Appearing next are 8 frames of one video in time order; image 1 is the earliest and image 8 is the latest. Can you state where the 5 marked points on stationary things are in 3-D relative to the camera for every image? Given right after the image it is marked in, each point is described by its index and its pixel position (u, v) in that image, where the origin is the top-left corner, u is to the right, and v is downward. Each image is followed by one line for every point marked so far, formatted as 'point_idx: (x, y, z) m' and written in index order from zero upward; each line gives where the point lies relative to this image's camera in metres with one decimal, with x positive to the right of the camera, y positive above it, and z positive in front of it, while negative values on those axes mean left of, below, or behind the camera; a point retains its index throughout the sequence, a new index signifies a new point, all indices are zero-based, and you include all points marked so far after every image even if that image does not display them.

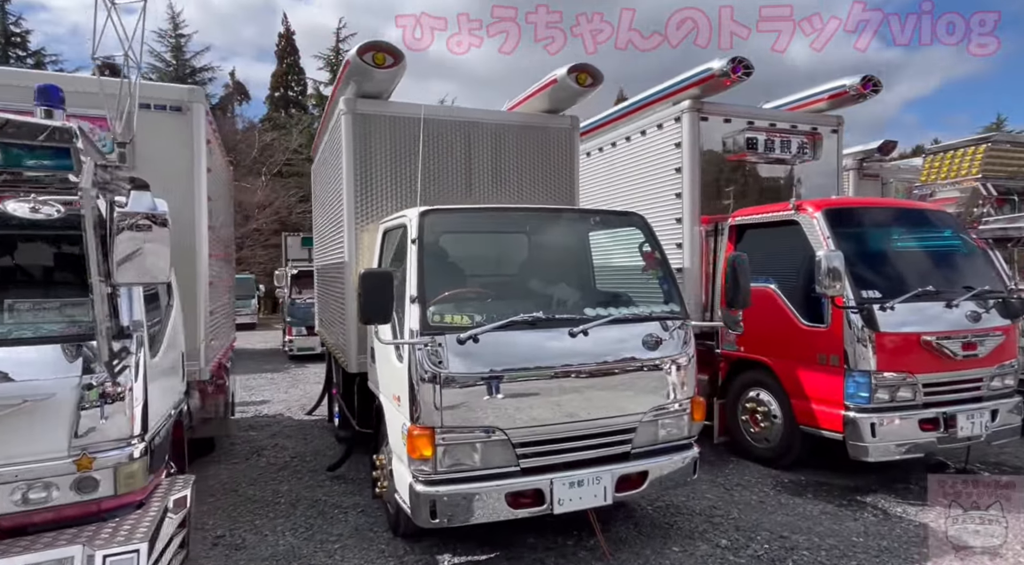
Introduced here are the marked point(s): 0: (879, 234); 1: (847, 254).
0: (+3.0, +0.4, +4.7) m
1: (+2.5, +0.2, +4.5) m
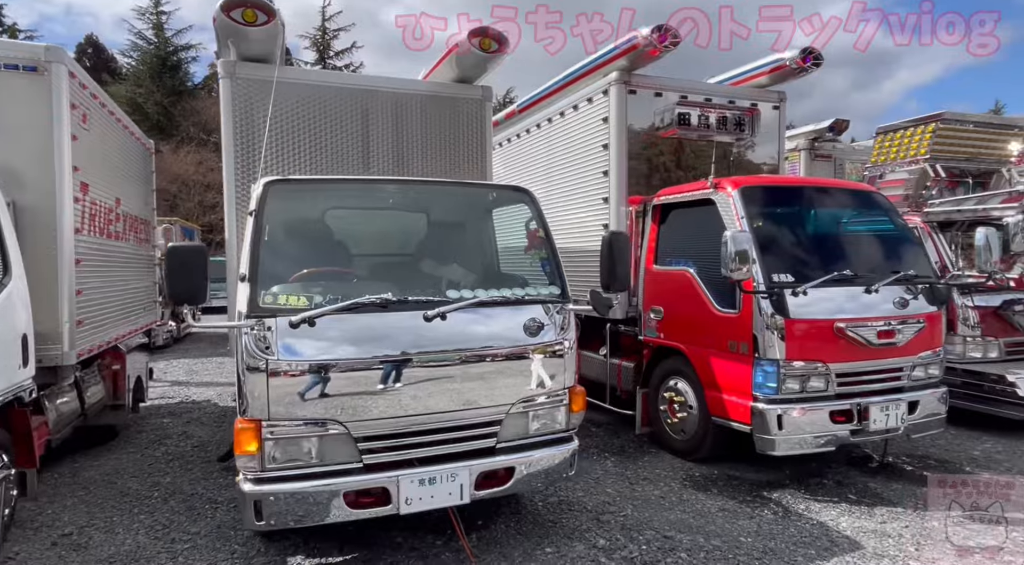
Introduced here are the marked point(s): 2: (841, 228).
0: (+2.3, +0.5, +4.5) m
1: (+1.8, +0.3, +4.2) m
2: (+2.5, +0.4, +4.5) m
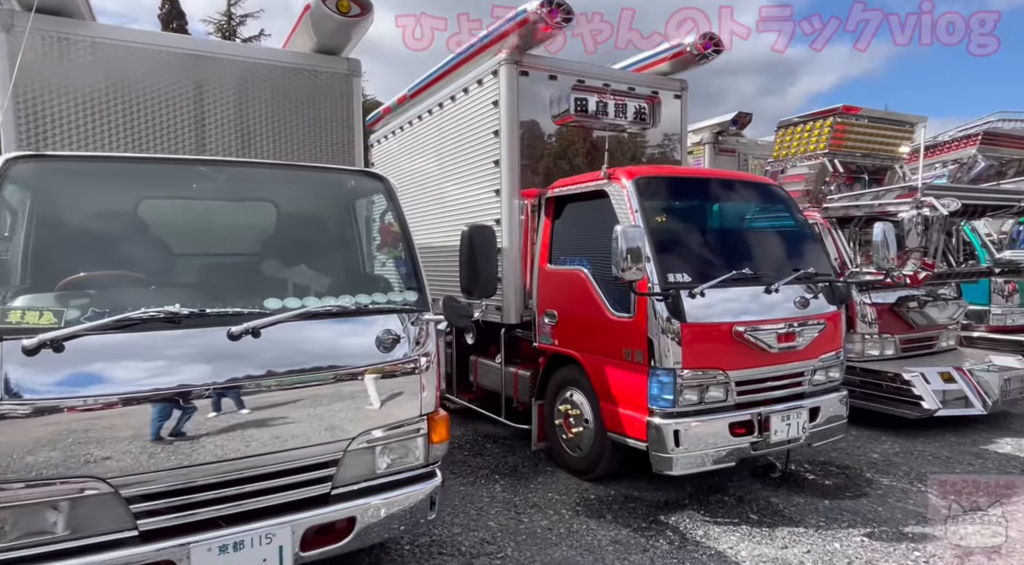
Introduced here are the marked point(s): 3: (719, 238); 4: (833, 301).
0: (+1.4, +0.5, +4.2) m
1: (+1.0, +0.3, +3.9) m
2: (+1.6, +0.4, +4.2) m
3: (+1.4, +0.3, +4.1) m
4: (+2.1, -0.1, +4.2) m
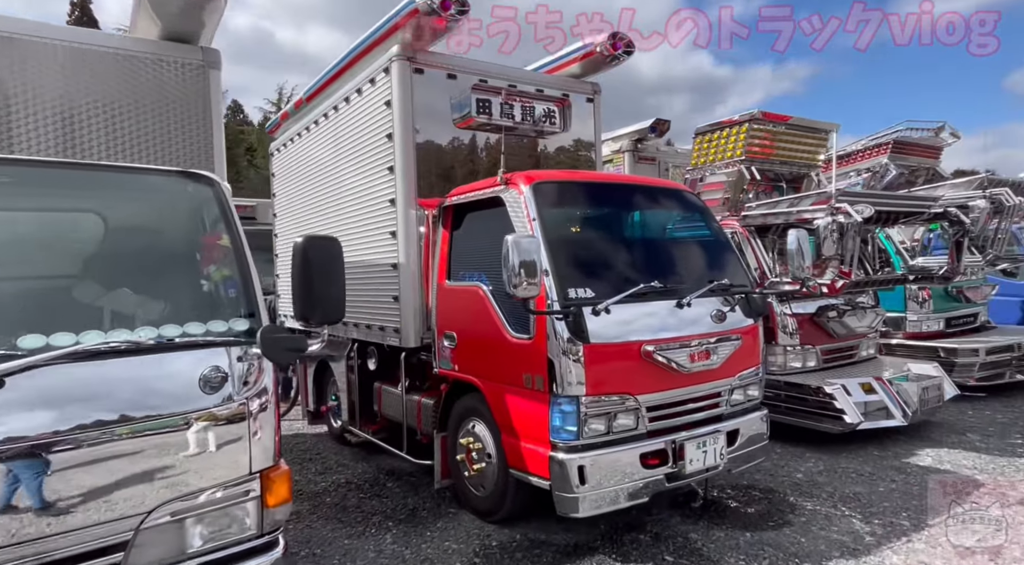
0: (+0.8, +0.4, +3.8) m
1: (+0.3, +0.2, +3.5) m
2: (+0.9, +0.3, +3.9) m
3: (+0.8, +0.2, +3.7) m
4: (+1.5, -0.2, +3.9) m
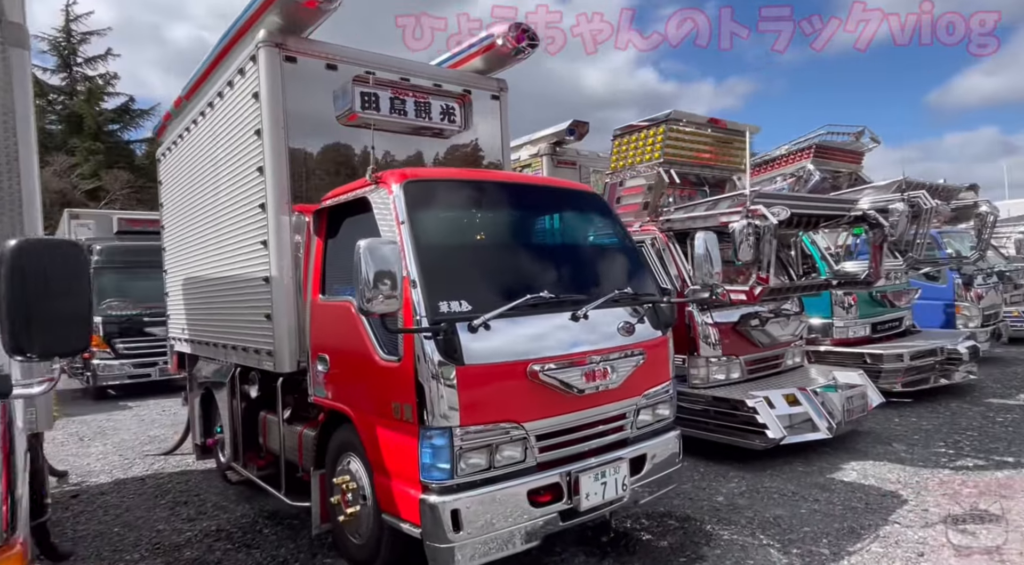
0: (+0.1, +0.3, +3.4) m
1: (-0.3, +0.2, +3.1) m
2: (+0.3, +0.2, +3.5) m
3: (+0.1, +0.1, +3.3) m
4: (+0.8, -0.2, +3.5) m
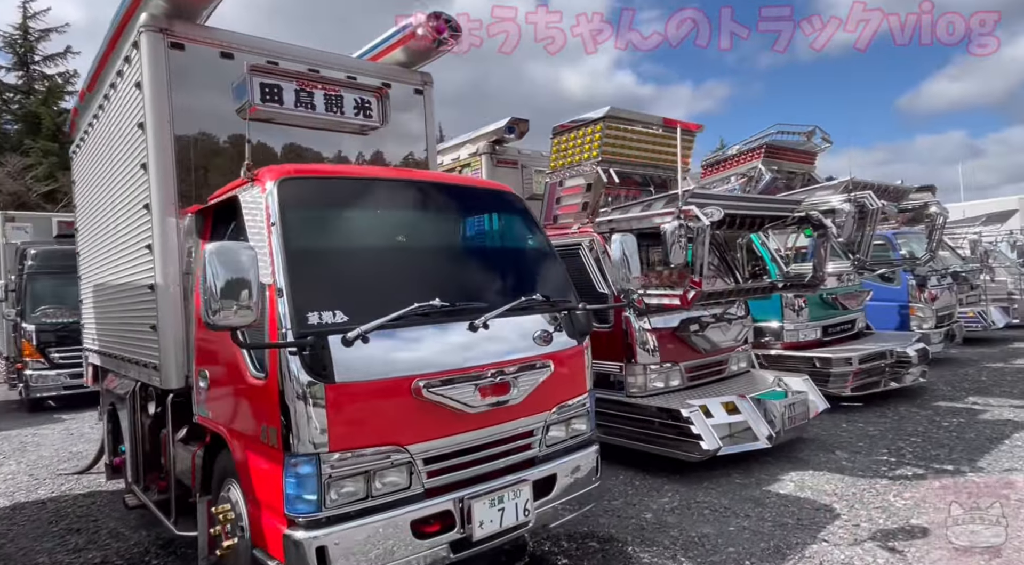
0: (-0.4, +0.3, +3.2) m
1: (-0.8, +0.1, +2.8) m
2: (-0.2, +0.2, +3.3) m
3: (-0.4, +0.1, +3.1) m
4: (+0.3, -0.3, +3.3) m
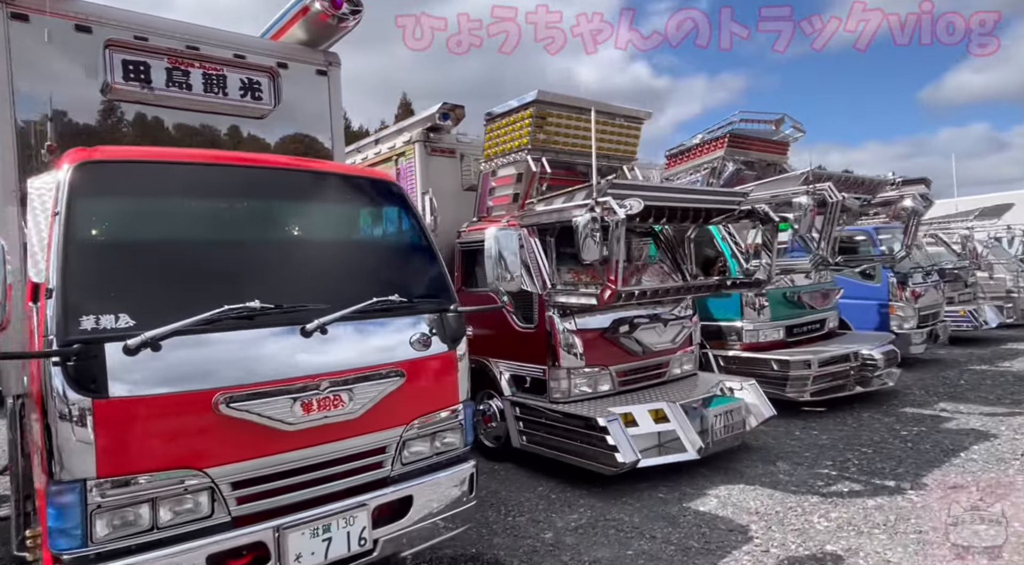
0: (-1.1, +0.3, +2.8) m
1: (-1.5, +0.1, +2.5) m
2: (-0.9, +0.2, +2.9) m
3: (-1.0, +0.1, +2.7) m
4: (-0.3, -0.3, +2.9) m
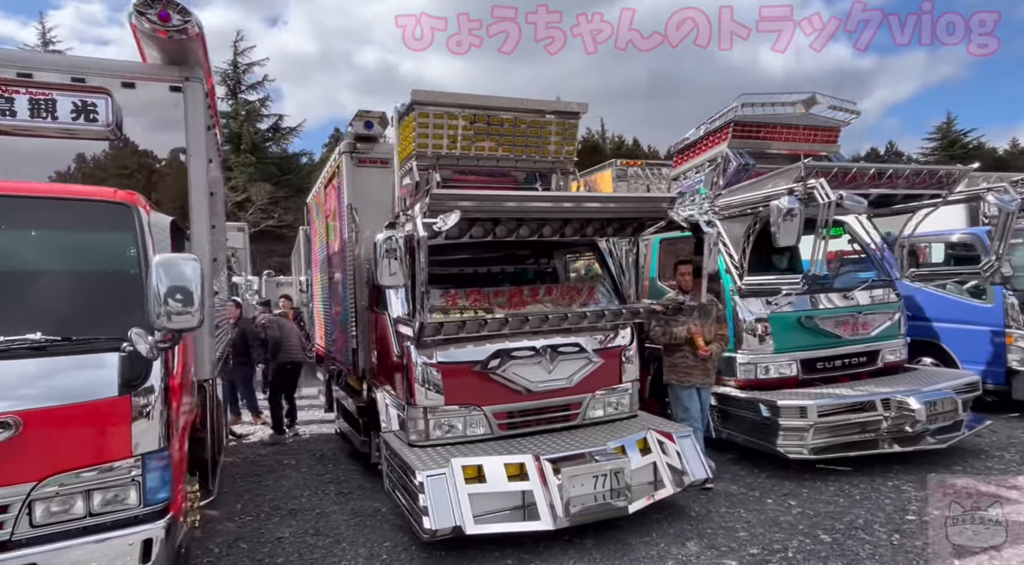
0: (-2.5, +0.2, +2.7) m
1: (-2.9, 0.0, +2.4) m
2: (-2.3, +0.1, +2.7) m
3: (-2.5, 0.0, +2.6) m
4: (-1.7, -0.4, +2.6) m
